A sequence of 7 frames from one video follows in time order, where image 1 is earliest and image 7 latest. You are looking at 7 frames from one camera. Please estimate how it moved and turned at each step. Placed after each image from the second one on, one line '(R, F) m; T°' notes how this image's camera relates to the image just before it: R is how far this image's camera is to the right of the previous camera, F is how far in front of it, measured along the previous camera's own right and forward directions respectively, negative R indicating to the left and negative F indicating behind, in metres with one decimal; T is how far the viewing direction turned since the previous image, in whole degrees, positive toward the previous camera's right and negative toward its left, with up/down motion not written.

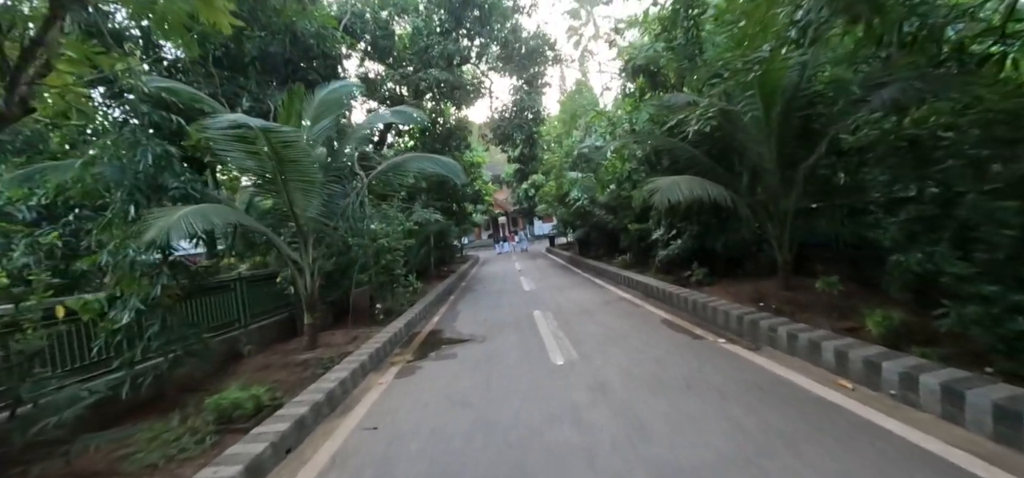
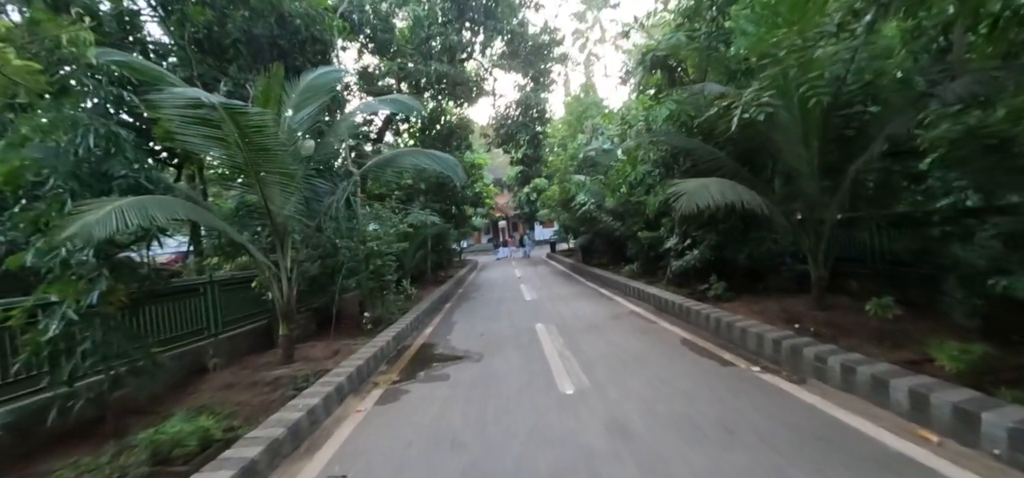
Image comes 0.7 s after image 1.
(0.0, +0.7) m; 0°
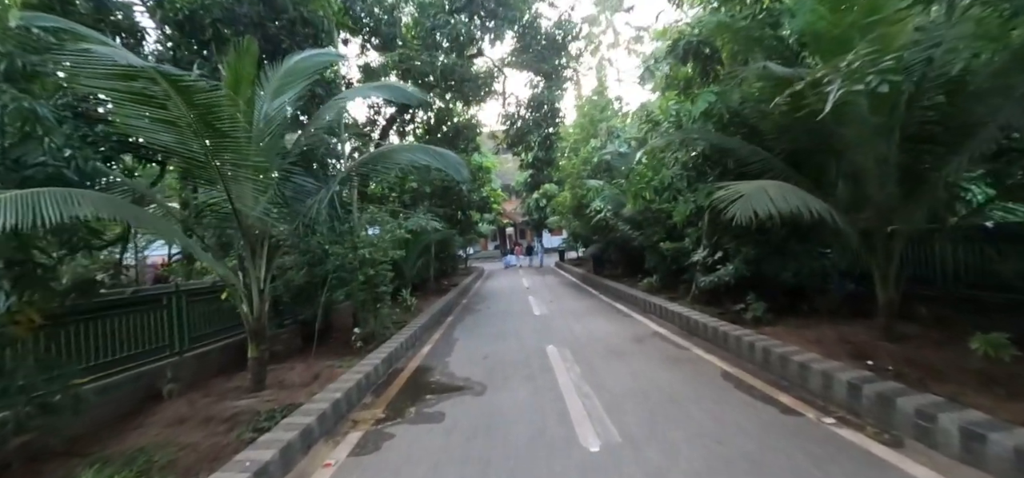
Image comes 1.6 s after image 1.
(0.0, +0.9) m; -1°
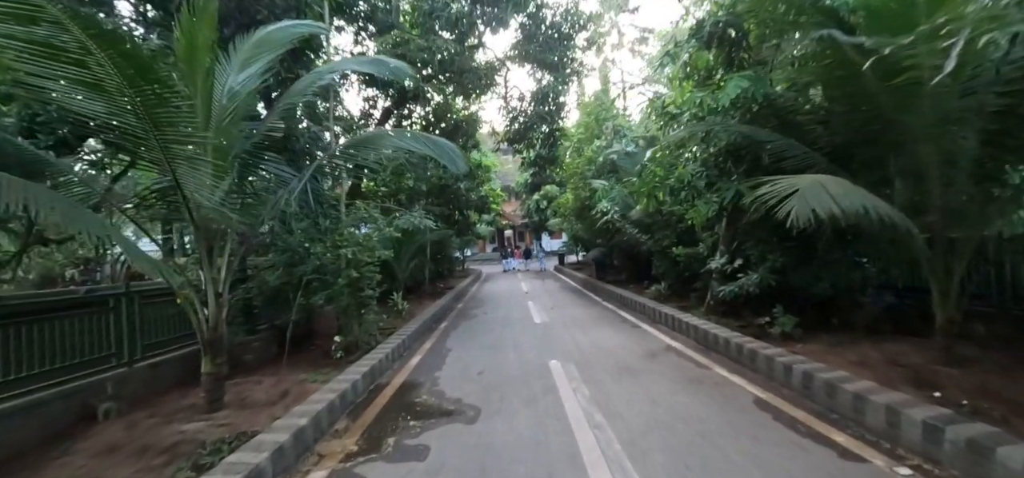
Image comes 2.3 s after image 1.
(0.0, +0.7) m; 0°
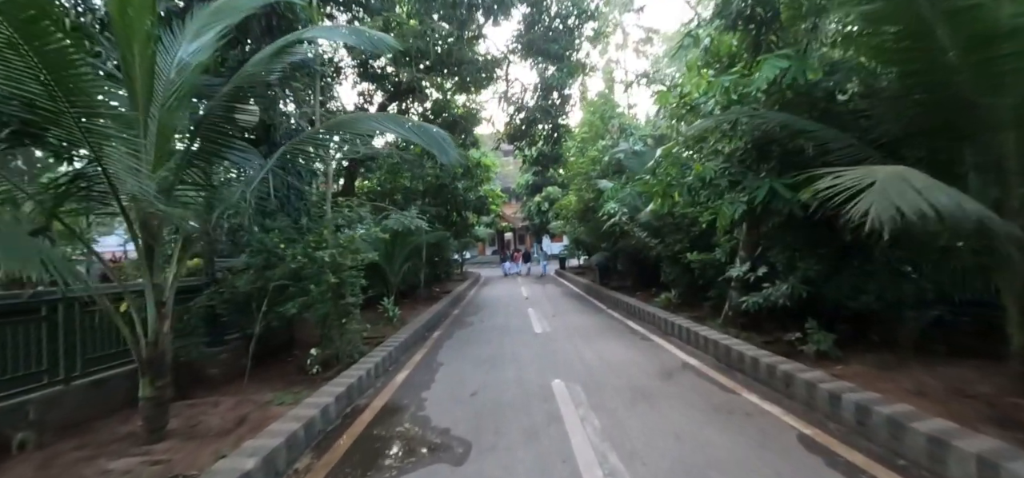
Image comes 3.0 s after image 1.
(0.0, +0.7) m; 0°
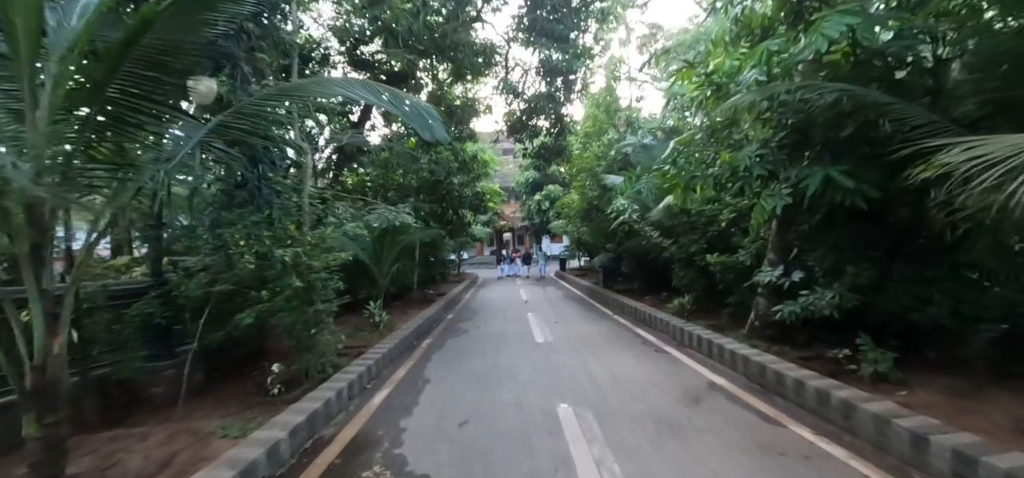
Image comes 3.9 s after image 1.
(0.0, +0.8) m; 0°
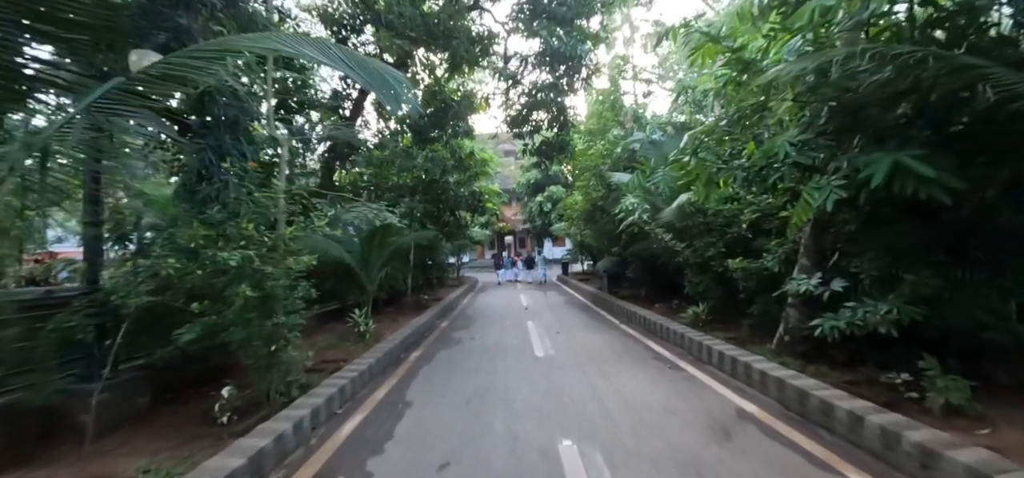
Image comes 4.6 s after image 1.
(+0.1, +0.7) m; 0°
